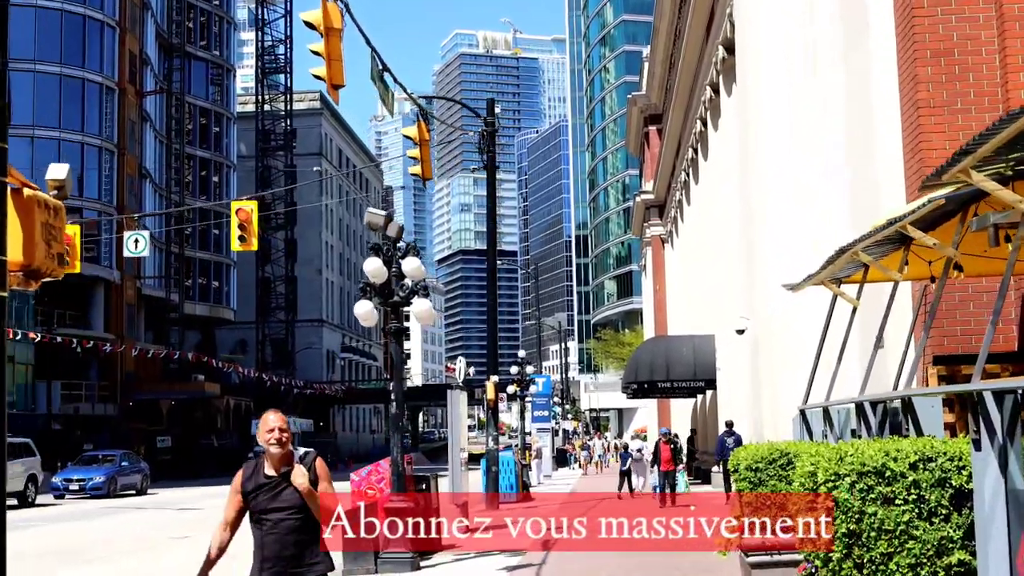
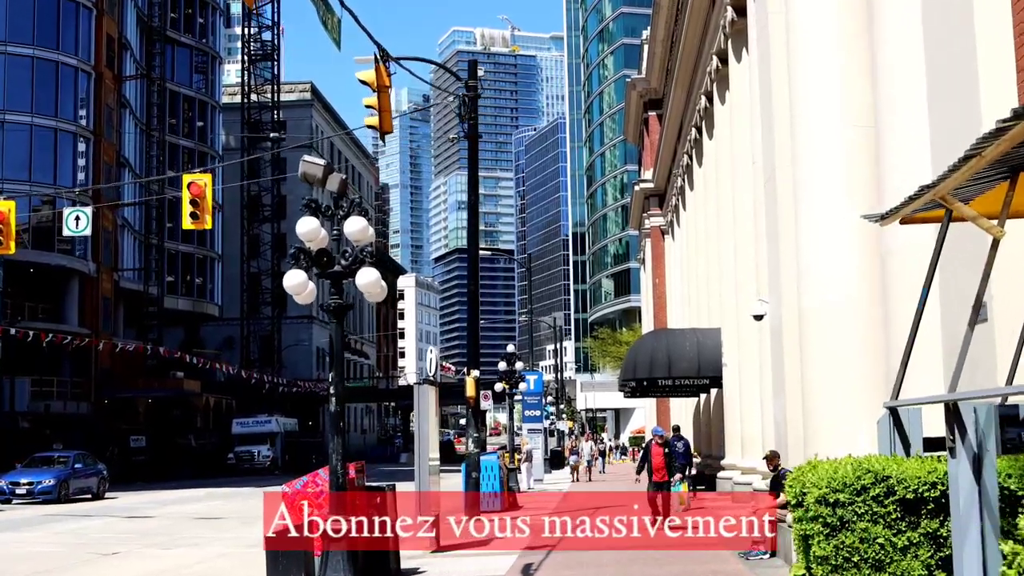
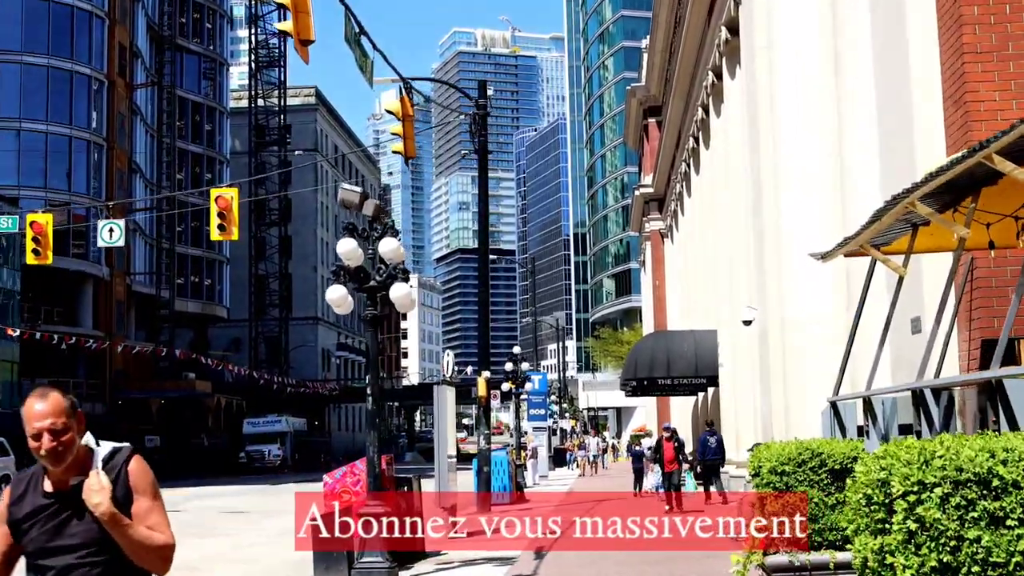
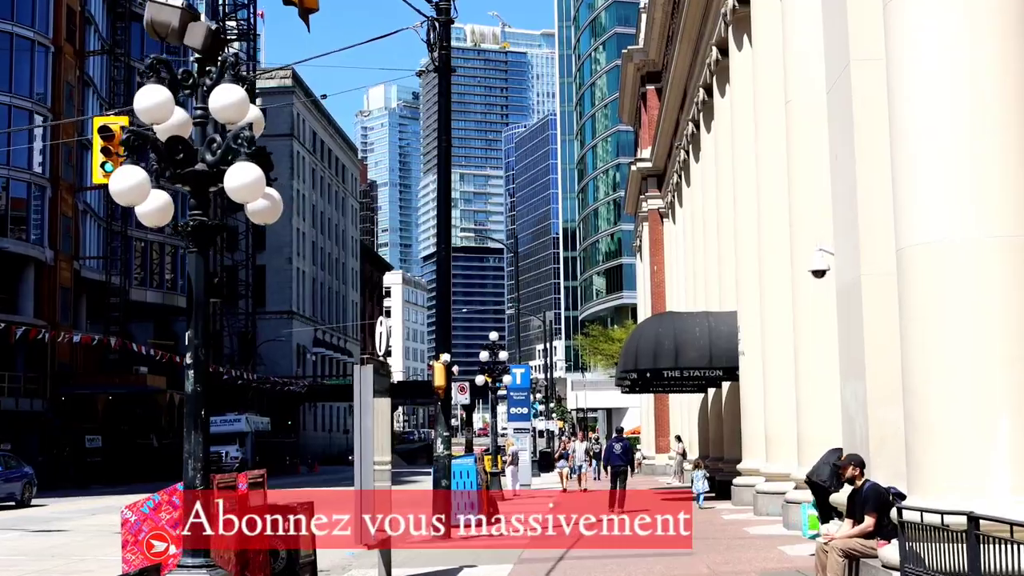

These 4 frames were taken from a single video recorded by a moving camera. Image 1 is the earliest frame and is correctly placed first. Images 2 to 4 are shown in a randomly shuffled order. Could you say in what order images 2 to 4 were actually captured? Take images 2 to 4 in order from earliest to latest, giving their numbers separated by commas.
3, 2, 4
